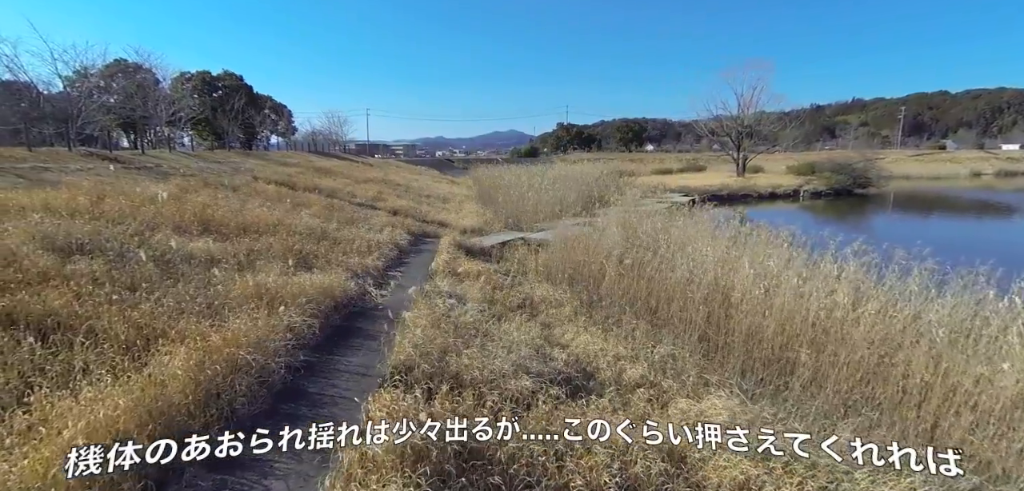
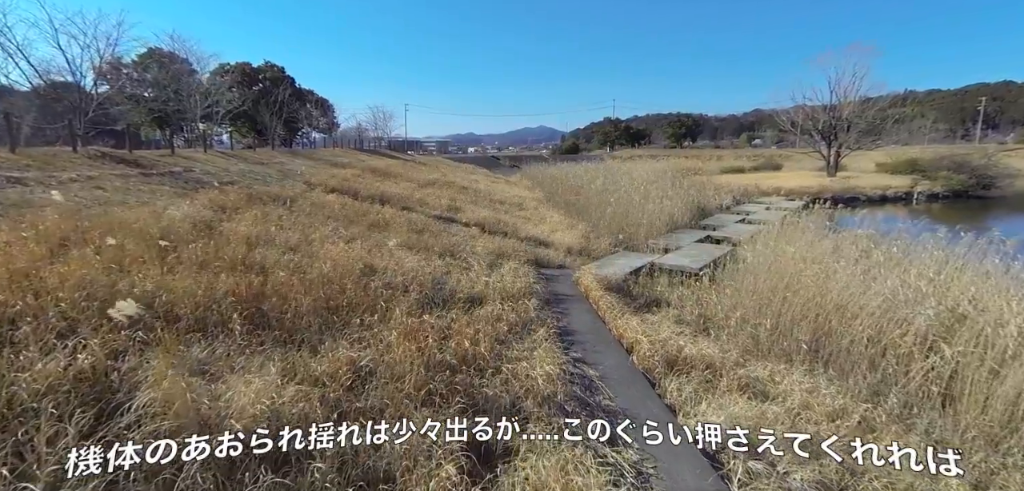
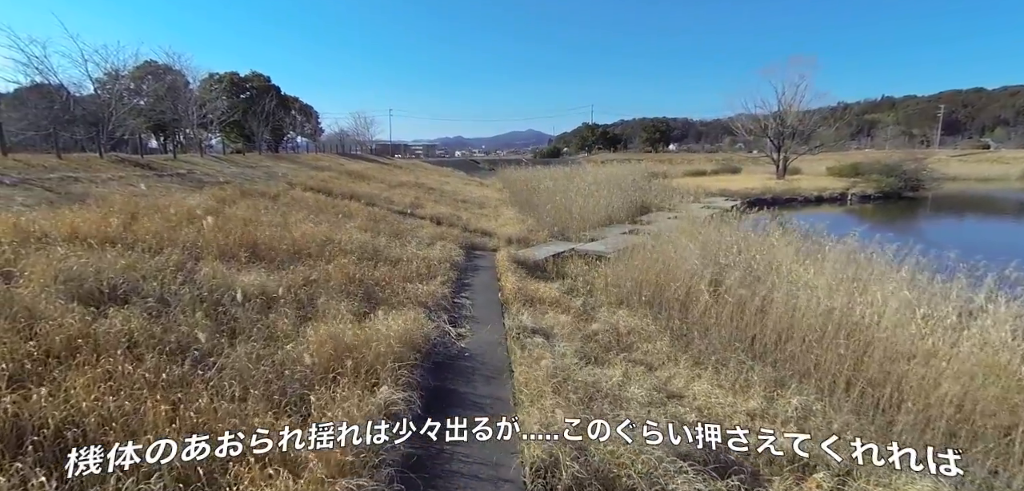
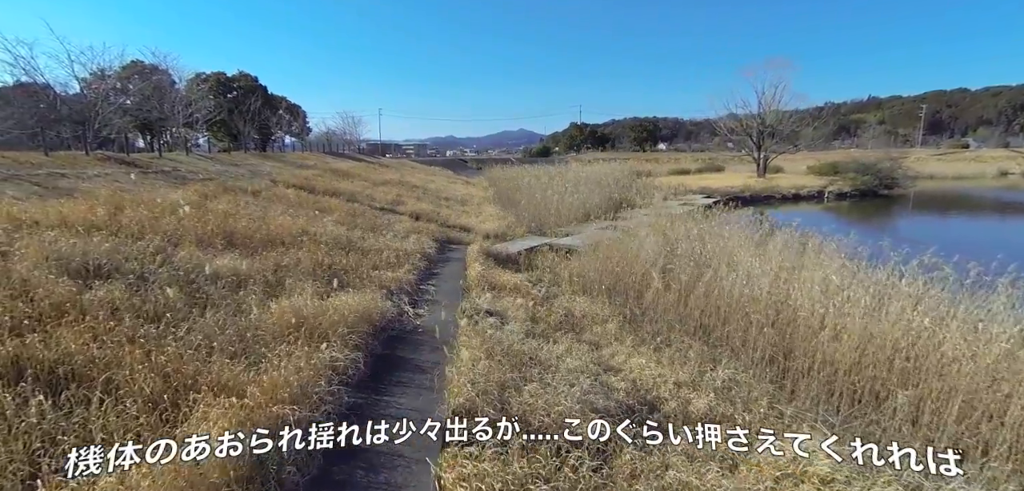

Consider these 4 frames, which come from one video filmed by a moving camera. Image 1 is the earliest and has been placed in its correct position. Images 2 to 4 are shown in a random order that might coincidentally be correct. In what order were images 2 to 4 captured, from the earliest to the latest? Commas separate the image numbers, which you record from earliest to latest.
4, 3, 2
